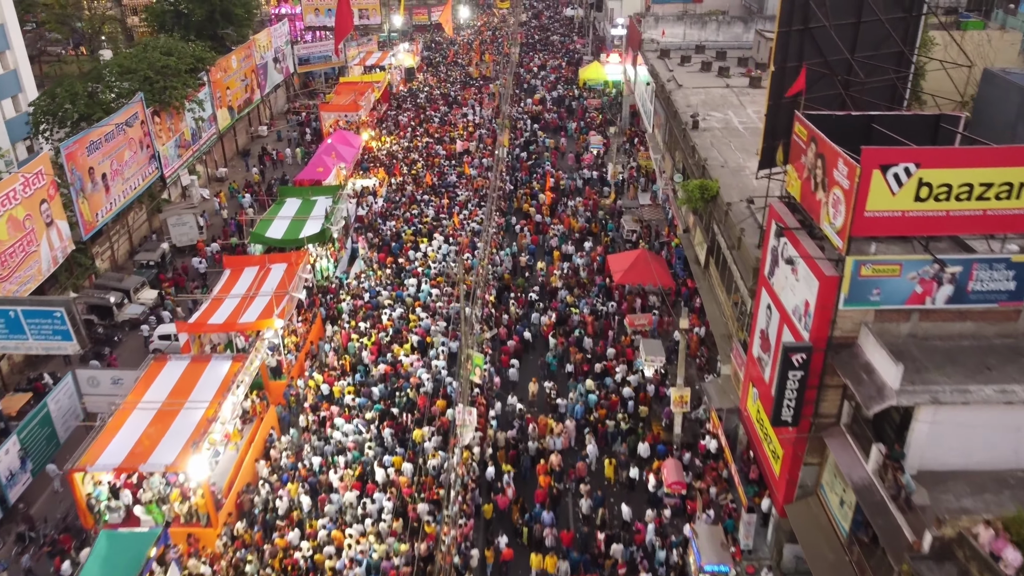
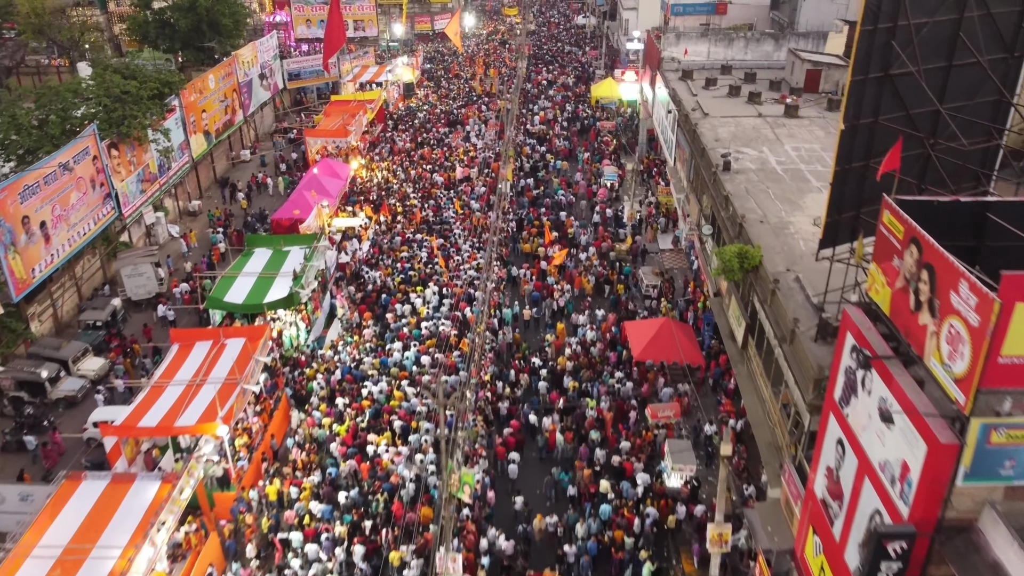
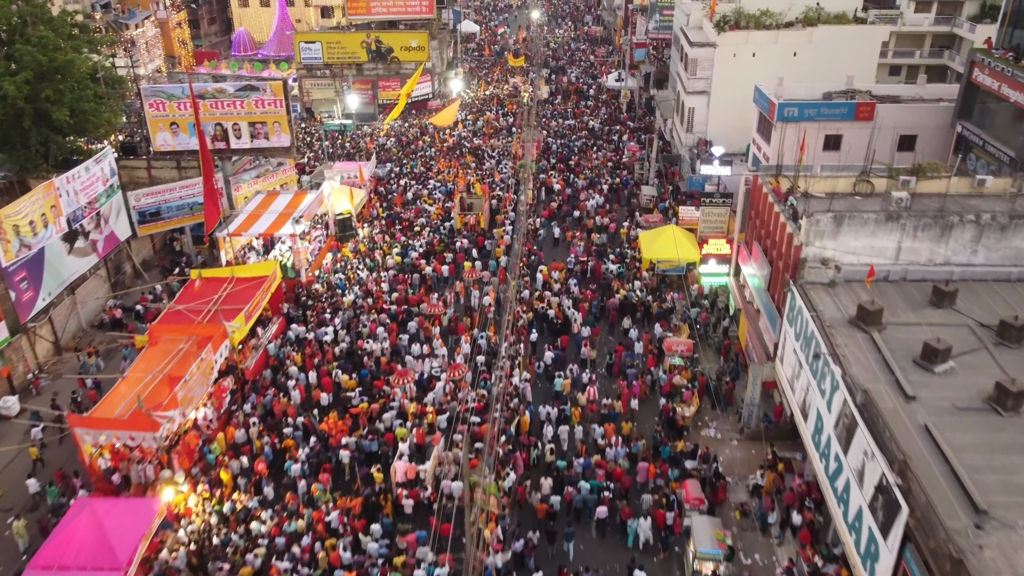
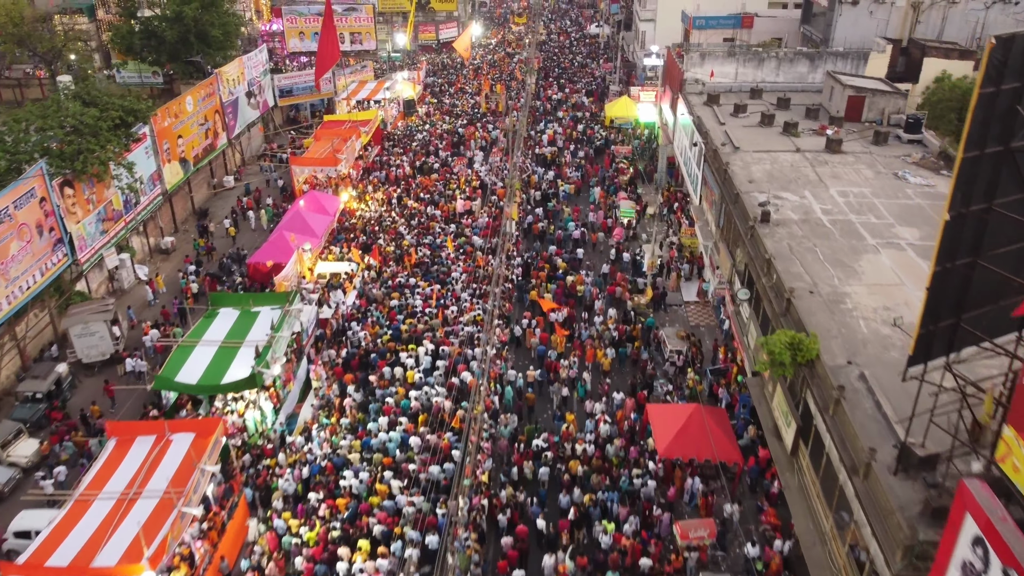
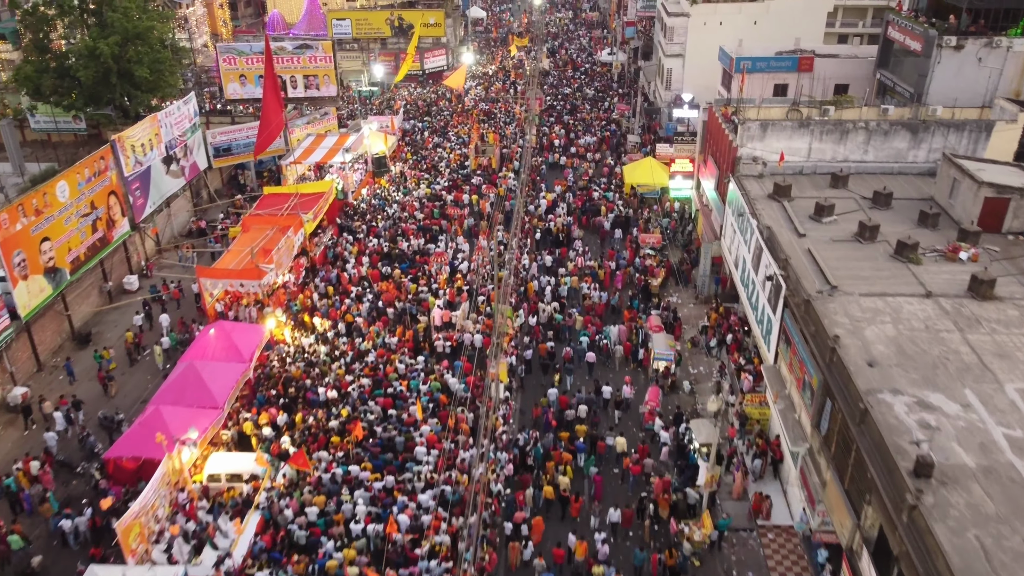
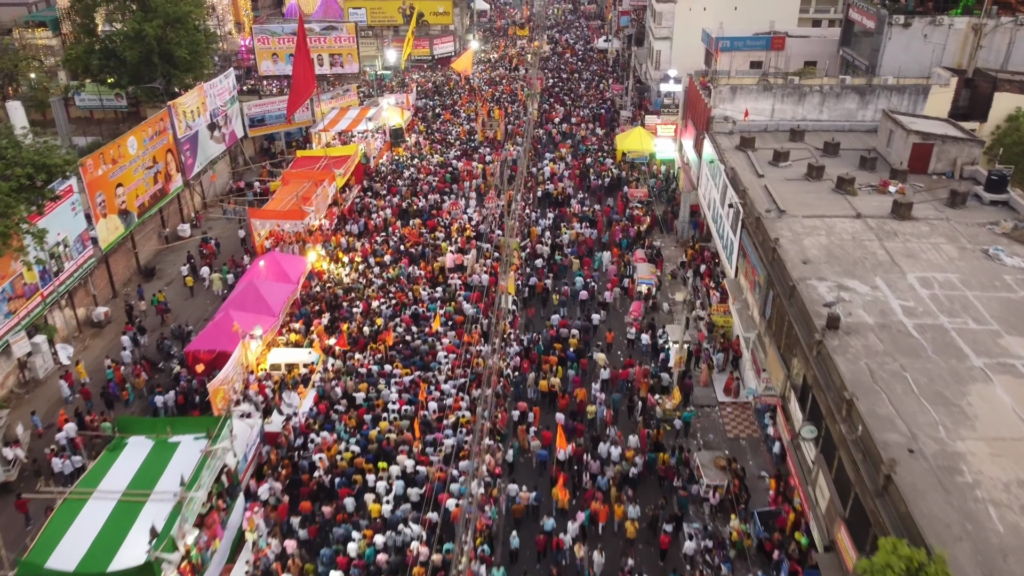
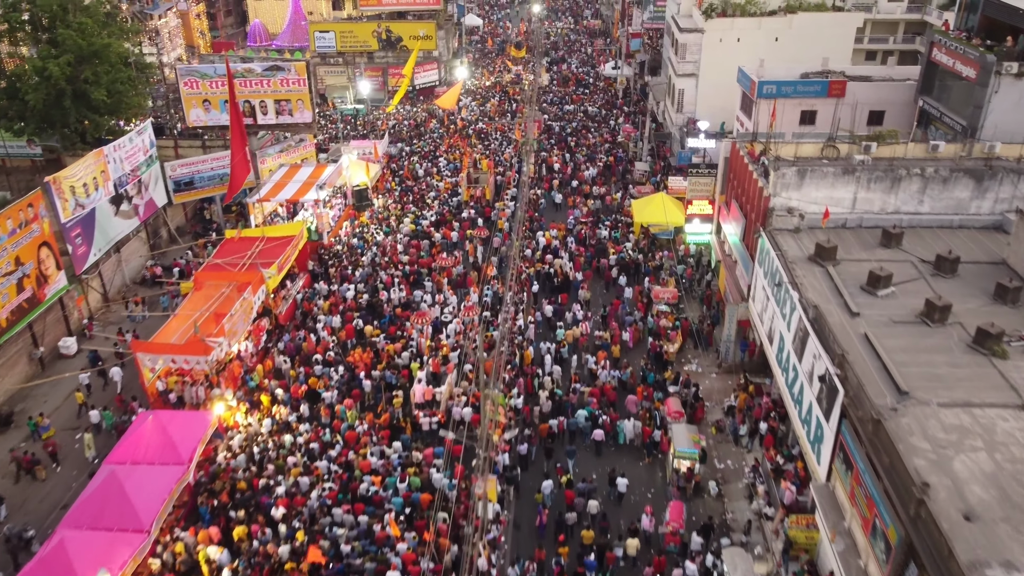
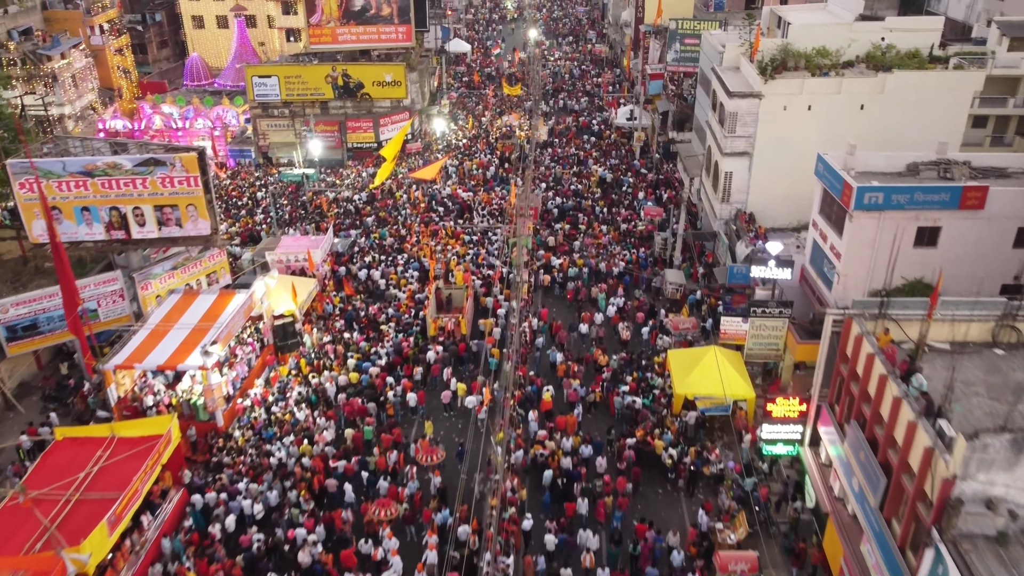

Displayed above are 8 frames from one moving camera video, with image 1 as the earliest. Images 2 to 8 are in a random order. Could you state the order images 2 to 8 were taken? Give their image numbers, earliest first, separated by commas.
2, 4, 6, 5, 7, 3, 8
